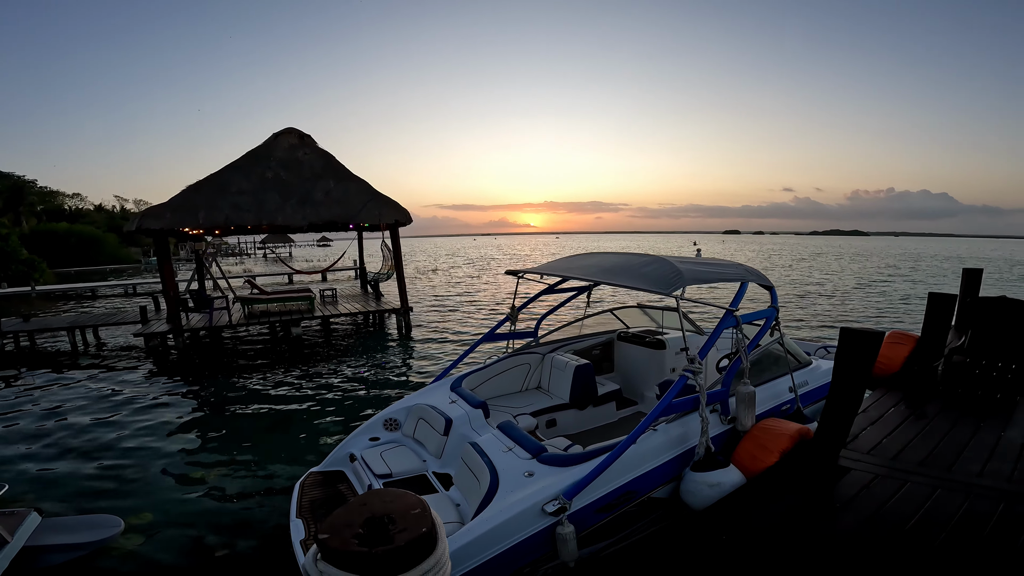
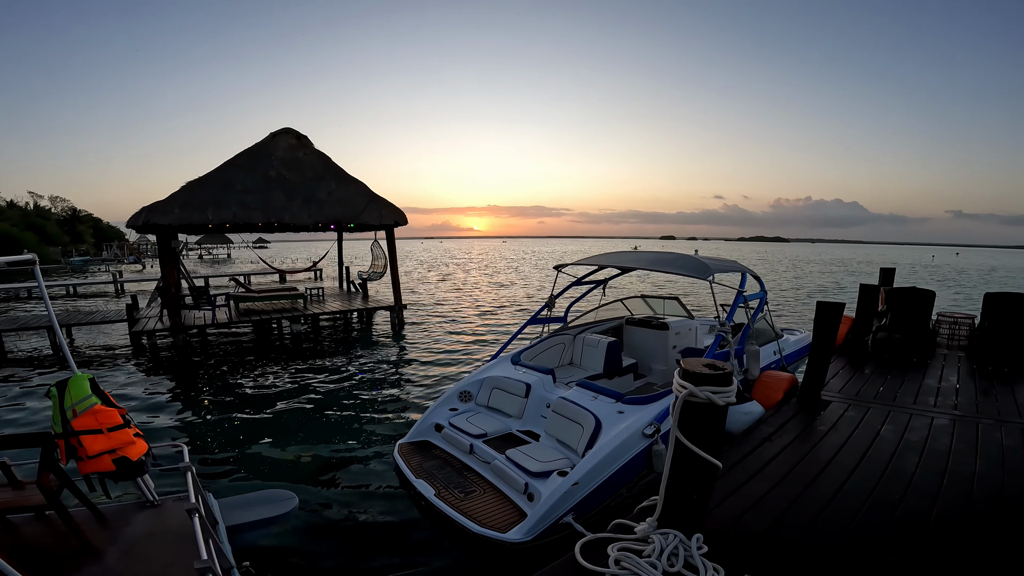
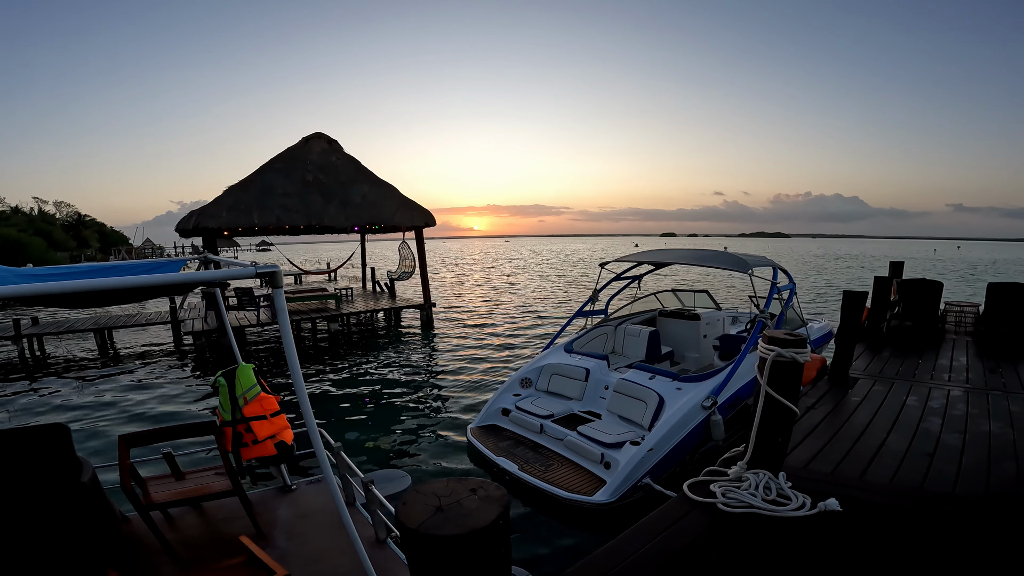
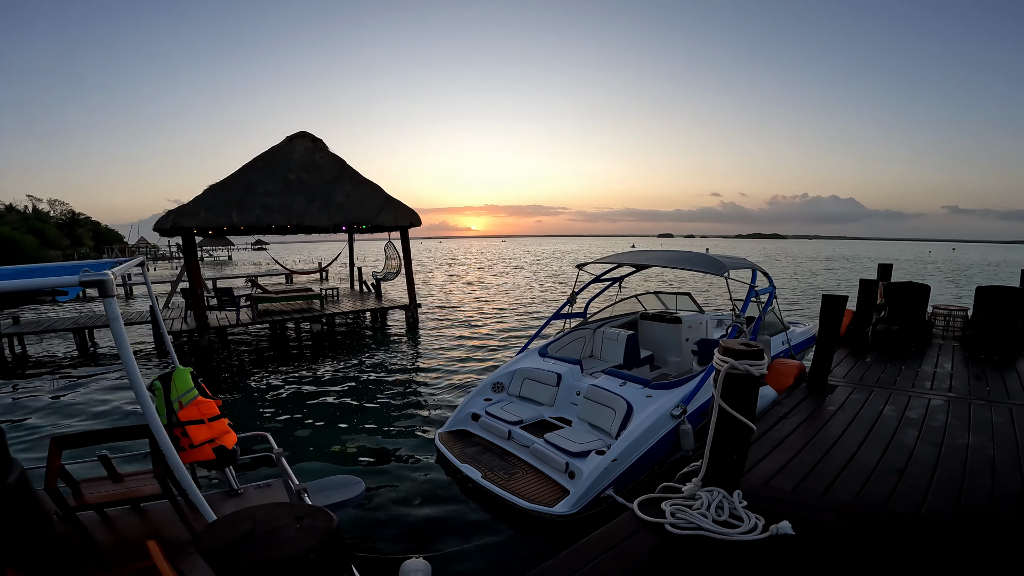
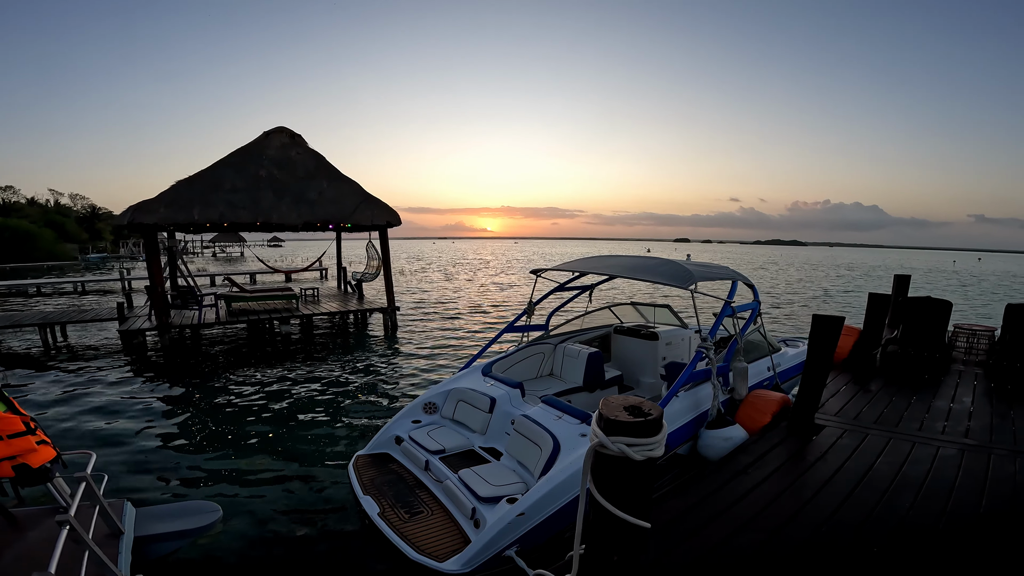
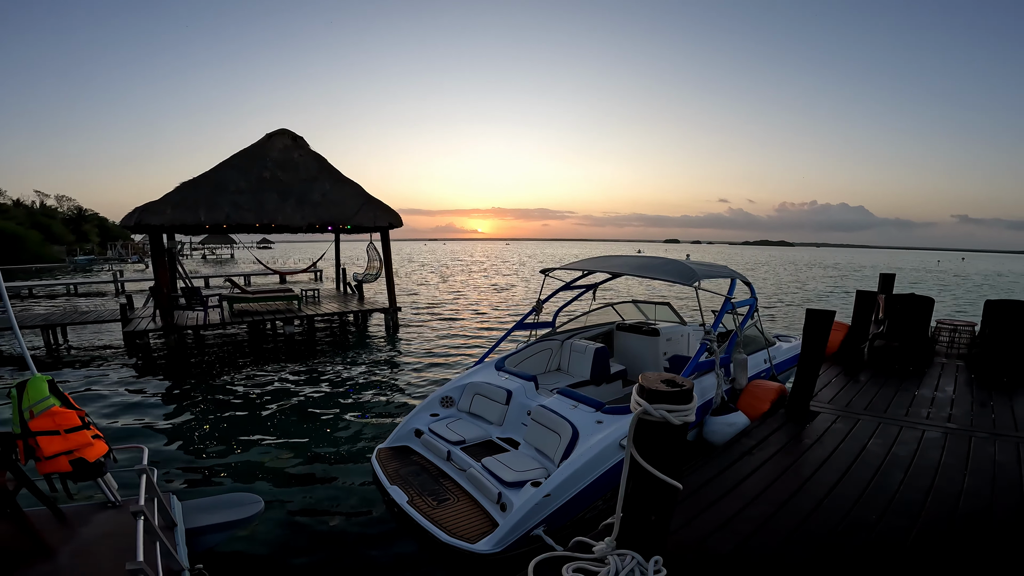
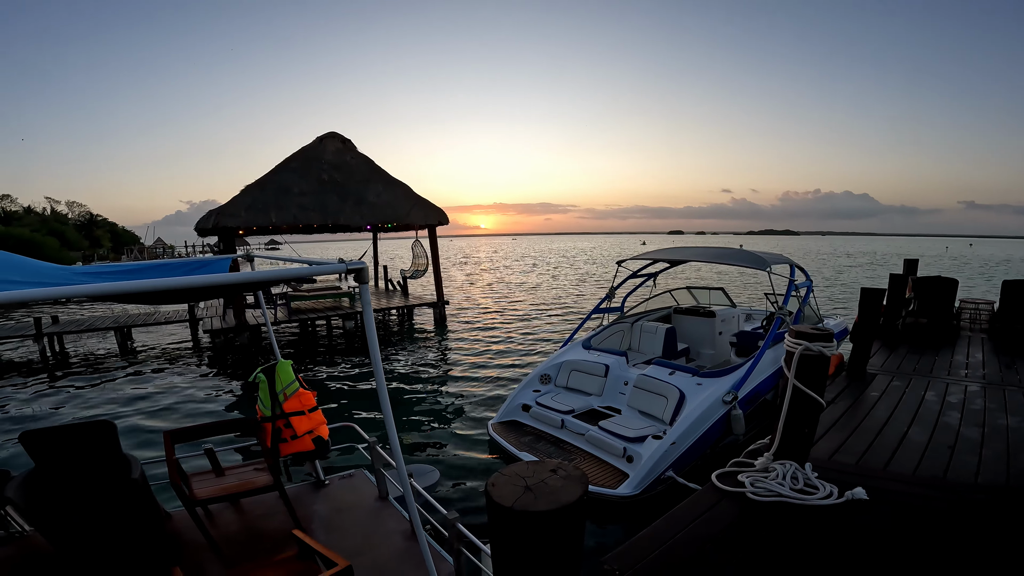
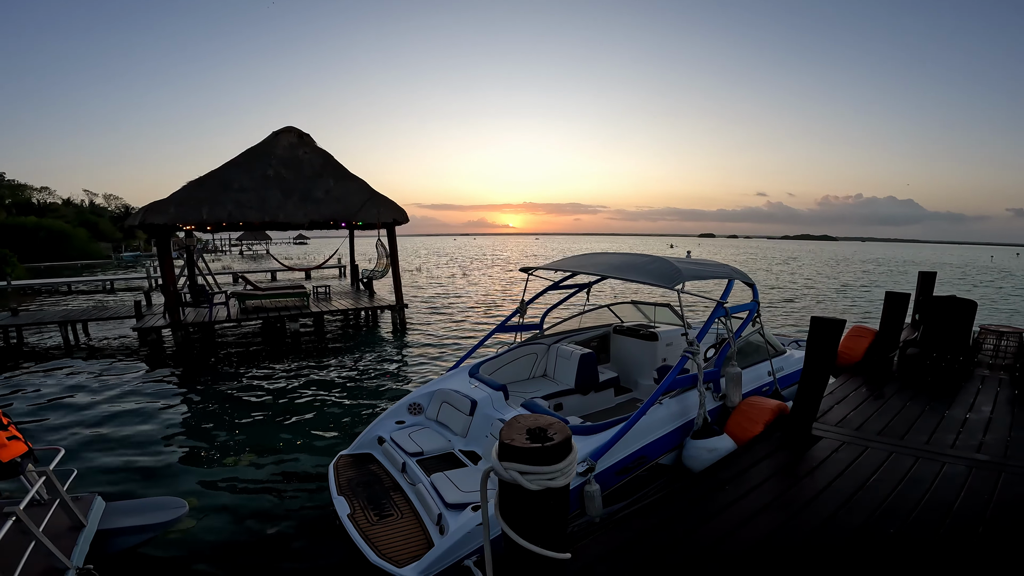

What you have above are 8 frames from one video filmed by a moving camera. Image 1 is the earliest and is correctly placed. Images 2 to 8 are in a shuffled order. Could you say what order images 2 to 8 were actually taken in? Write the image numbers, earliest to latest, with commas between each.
8, 5, 6, 2, 4, 3, 7
